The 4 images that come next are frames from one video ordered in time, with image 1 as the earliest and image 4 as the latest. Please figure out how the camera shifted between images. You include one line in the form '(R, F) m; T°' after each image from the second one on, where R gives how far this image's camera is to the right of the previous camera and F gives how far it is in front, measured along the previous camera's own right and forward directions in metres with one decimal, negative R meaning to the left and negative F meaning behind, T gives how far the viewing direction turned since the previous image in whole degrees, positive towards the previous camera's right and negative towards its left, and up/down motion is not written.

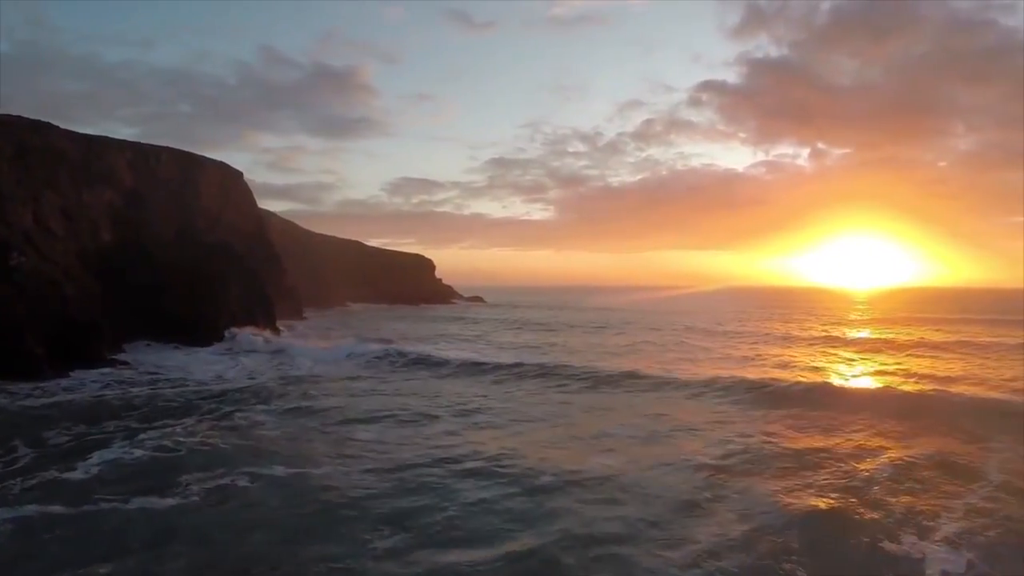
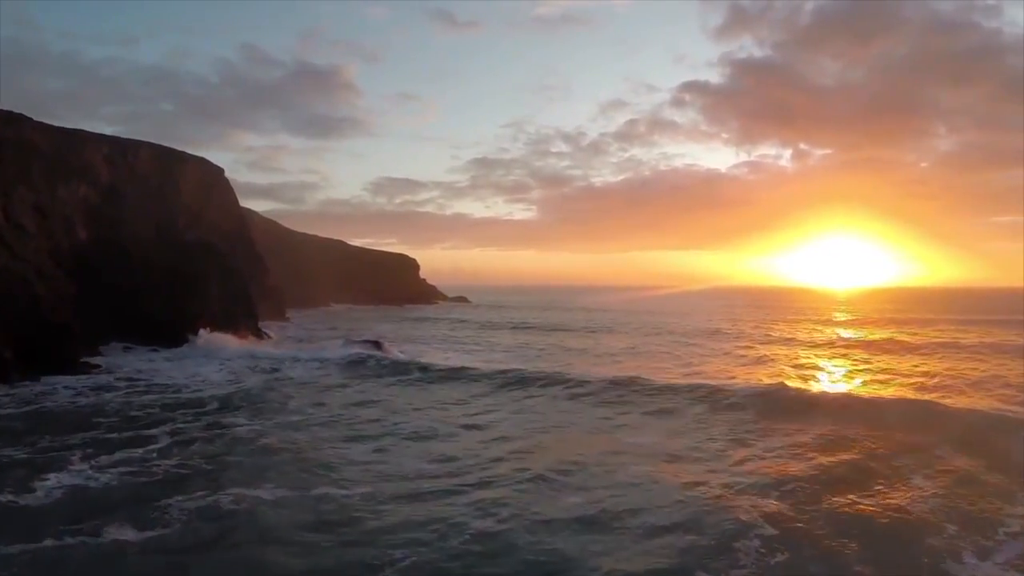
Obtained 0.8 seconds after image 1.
(-0.4, +0.9) m; +1°
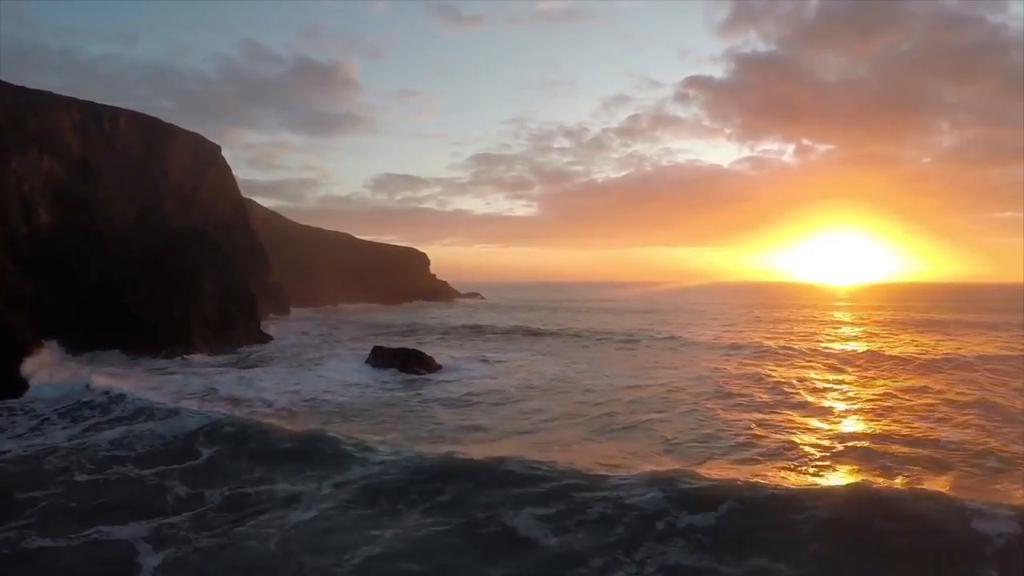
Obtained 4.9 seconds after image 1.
(-2.2, +5.4) m; 0°
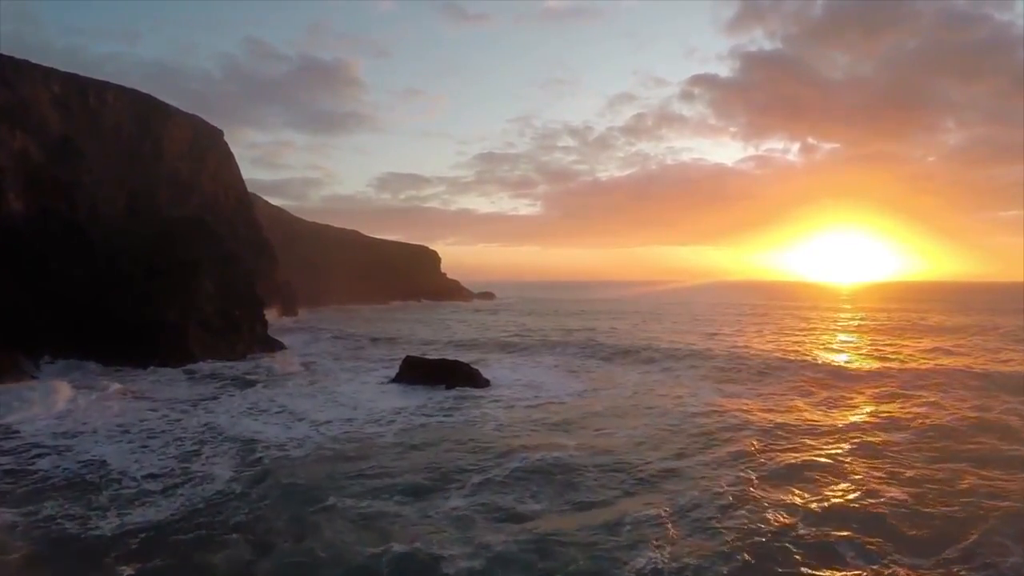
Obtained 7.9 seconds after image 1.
(-1.5, +3.5) m; 0°
